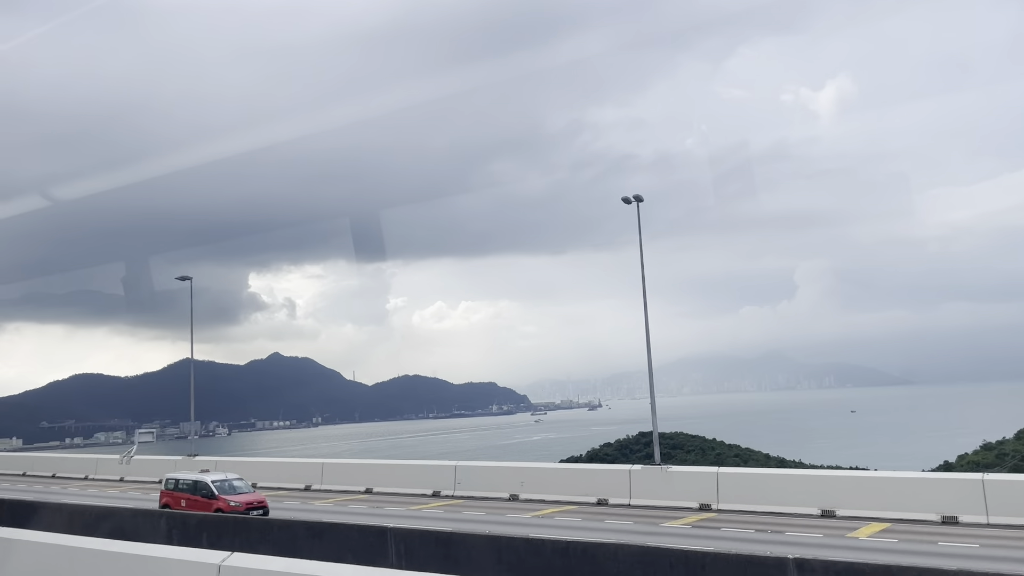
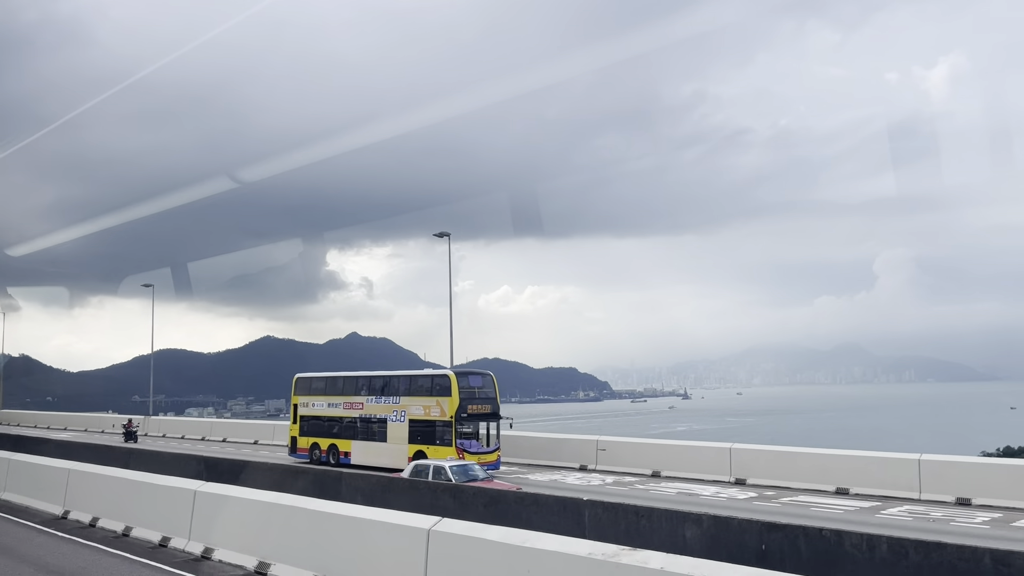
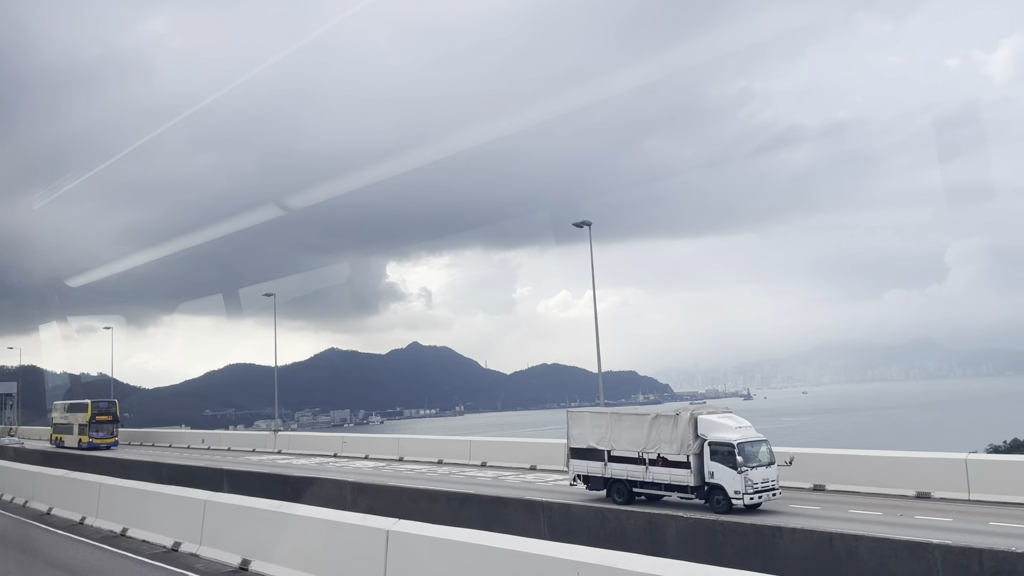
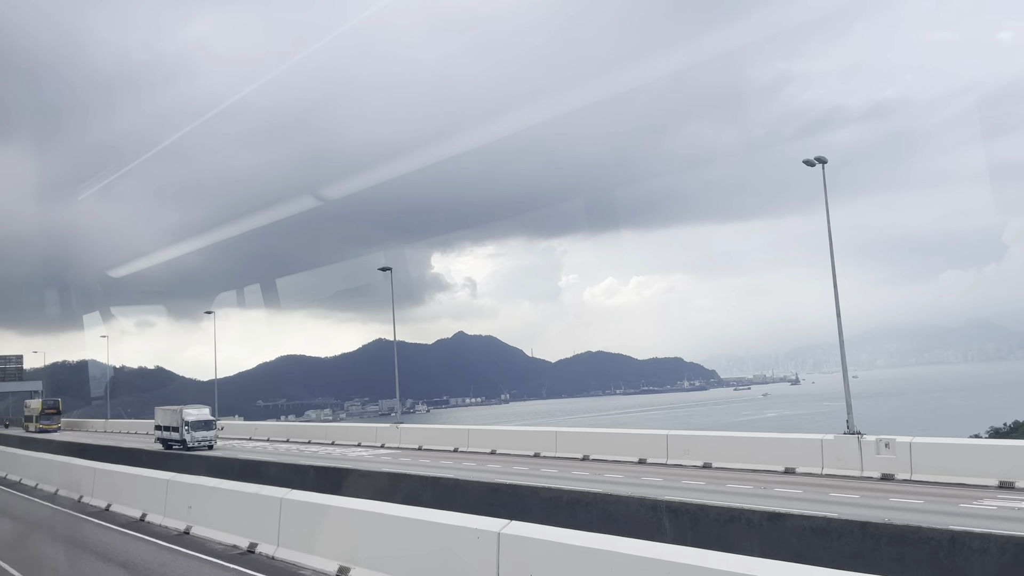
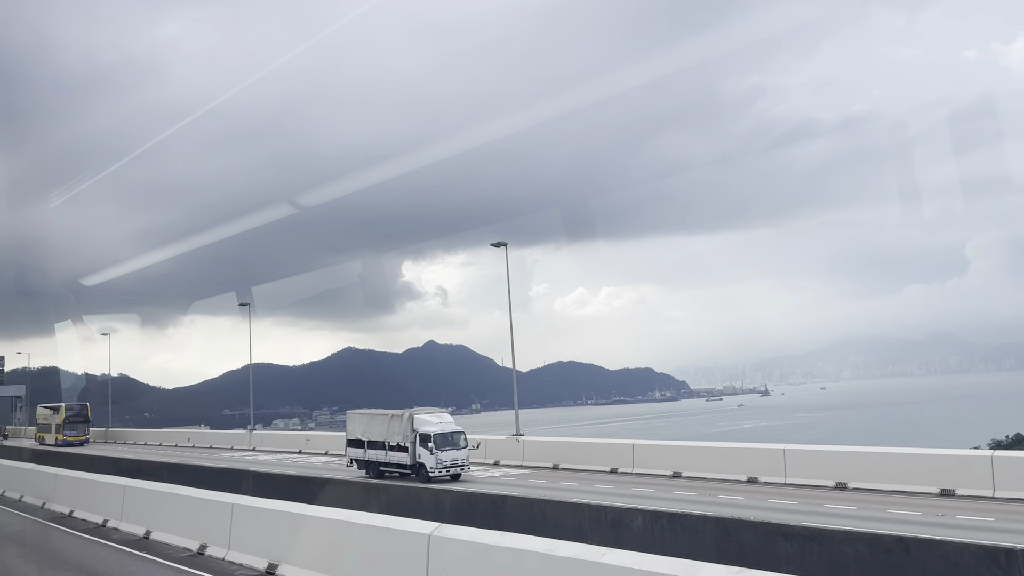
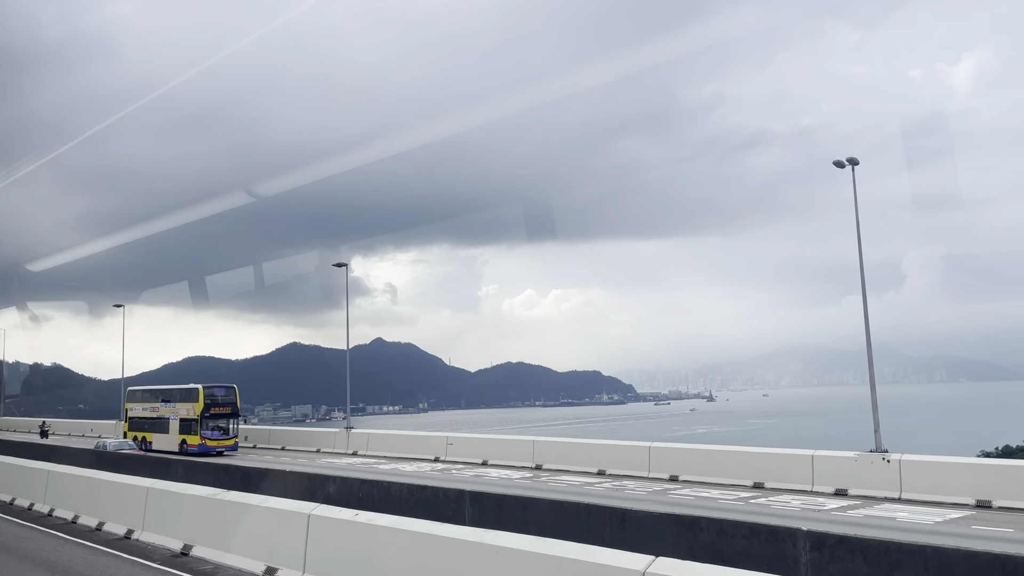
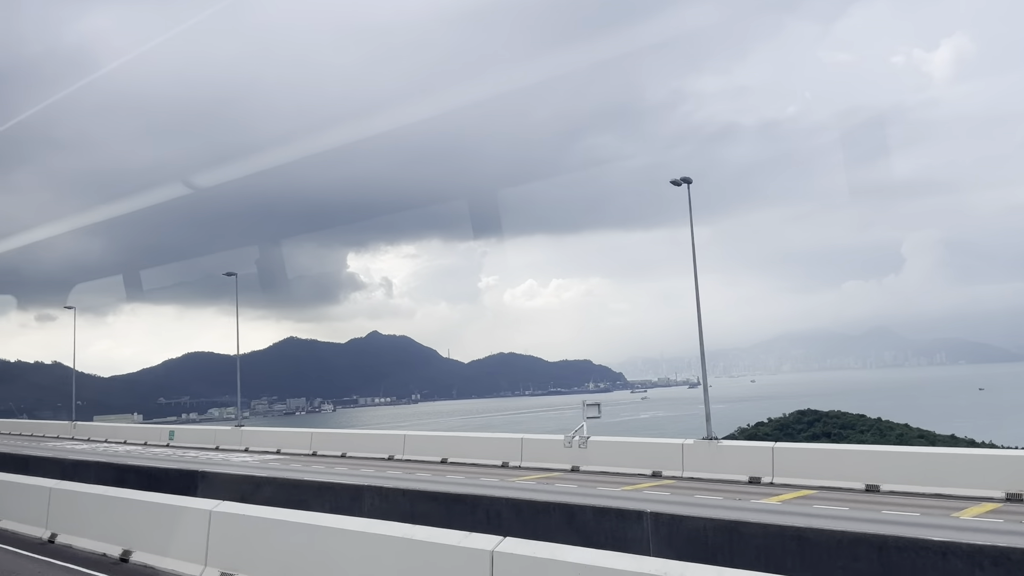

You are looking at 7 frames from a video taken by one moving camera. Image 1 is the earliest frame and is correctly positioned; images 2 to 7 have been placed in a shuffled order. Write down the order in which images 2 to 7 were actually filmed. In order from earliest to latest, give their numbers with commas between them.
7, 4, 5, 3, 6, 2
